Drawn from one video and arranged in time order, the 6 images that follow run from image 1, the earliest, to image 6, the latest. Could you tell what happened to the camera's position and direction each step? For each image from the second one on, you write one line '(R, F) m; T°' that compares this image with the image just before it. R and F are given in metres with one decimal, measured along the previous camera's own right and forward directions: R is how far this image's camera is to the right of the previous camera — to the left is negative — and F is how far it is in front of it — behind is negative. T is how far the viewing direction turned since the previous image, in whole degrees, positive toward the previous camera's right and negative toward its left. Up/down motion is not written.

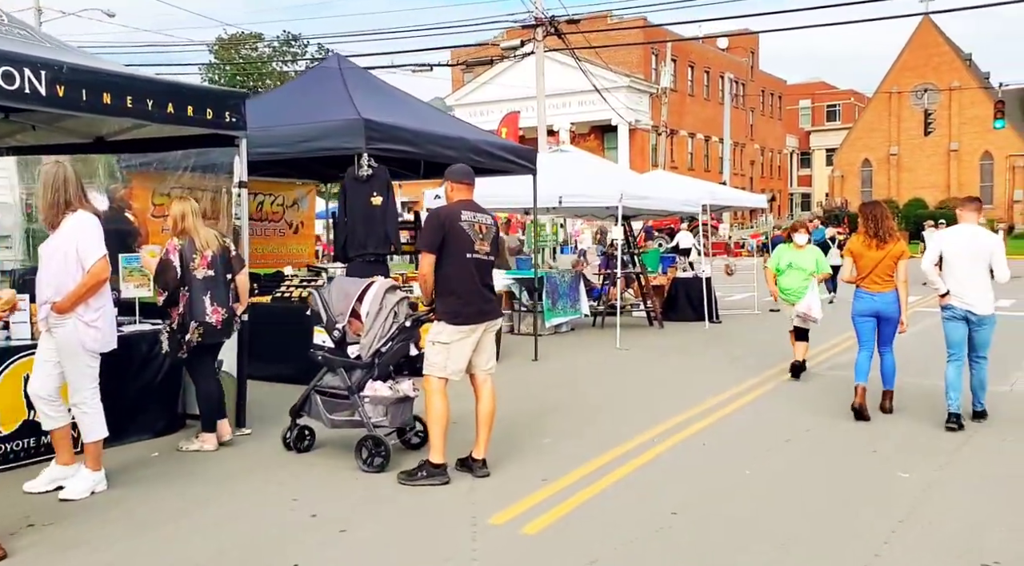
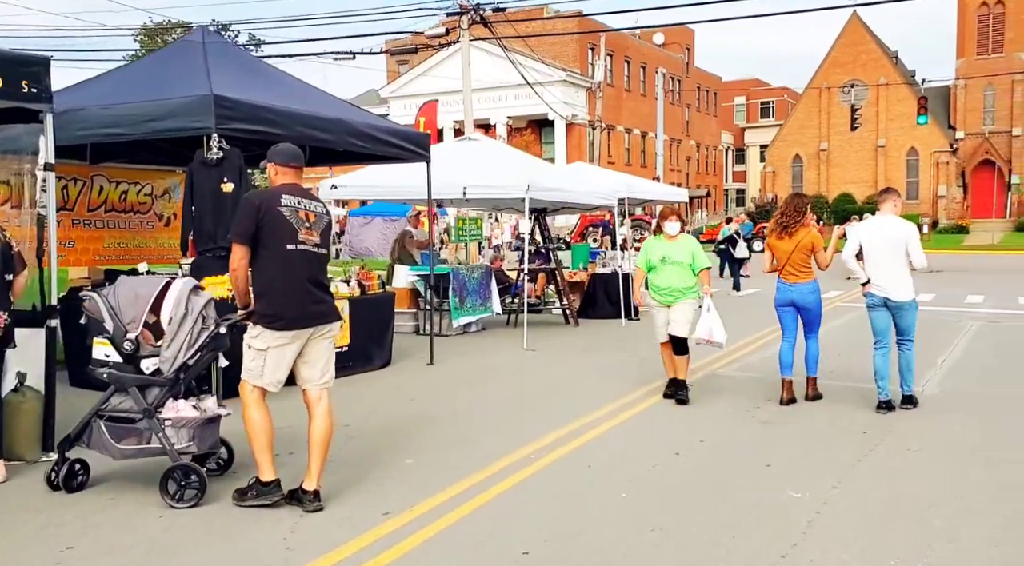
(+0.5, +0.7) m; +4°
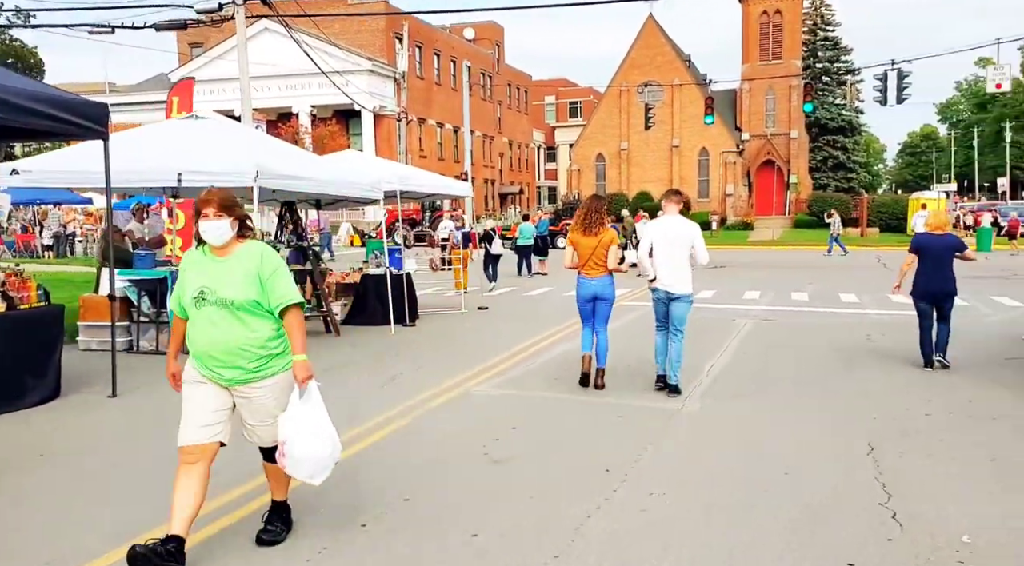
(+0.9, +1.3) m; +12°
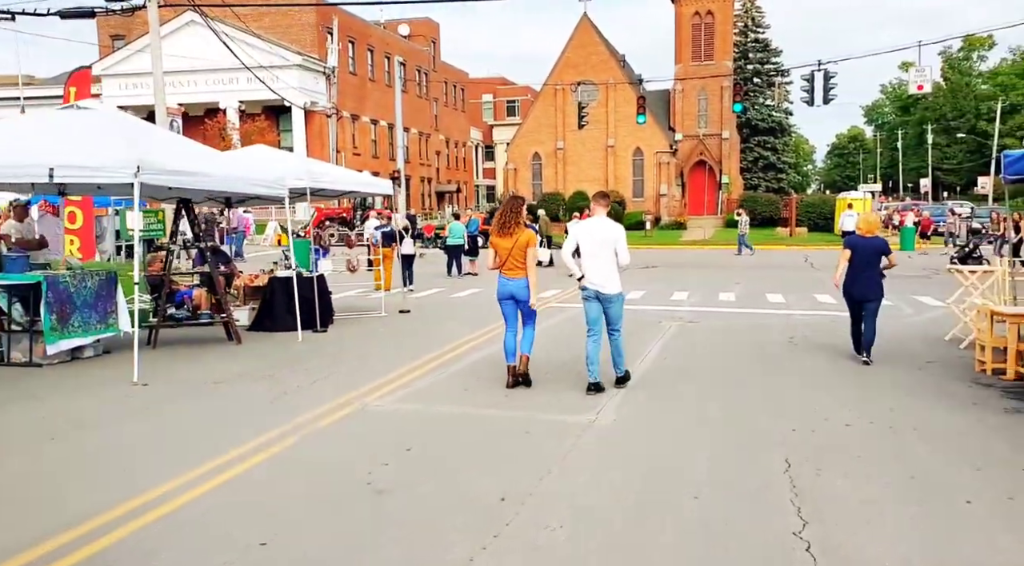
(+0.3, +0.5) m; +4°
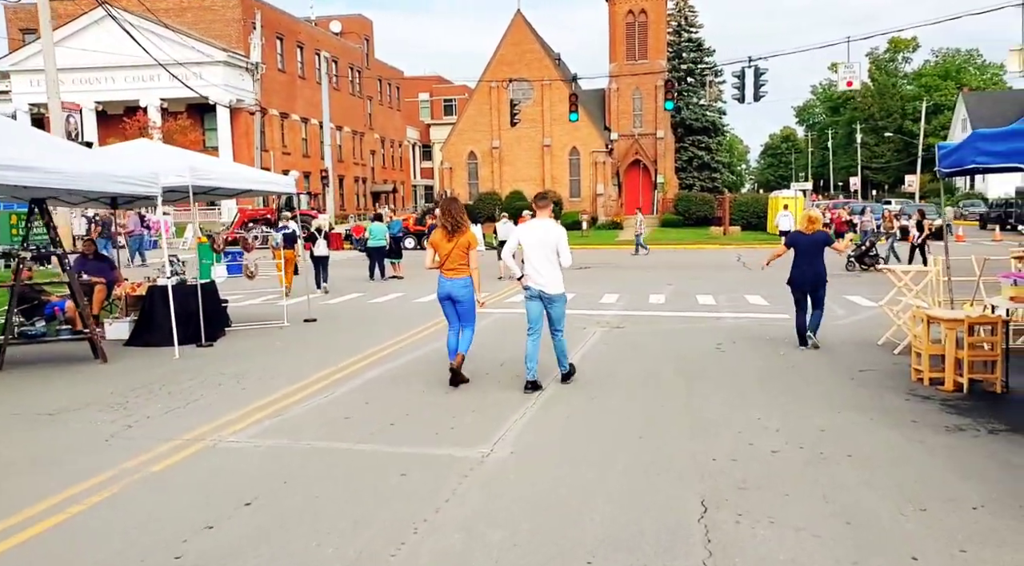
(+0.4, +1.0) m; +4°
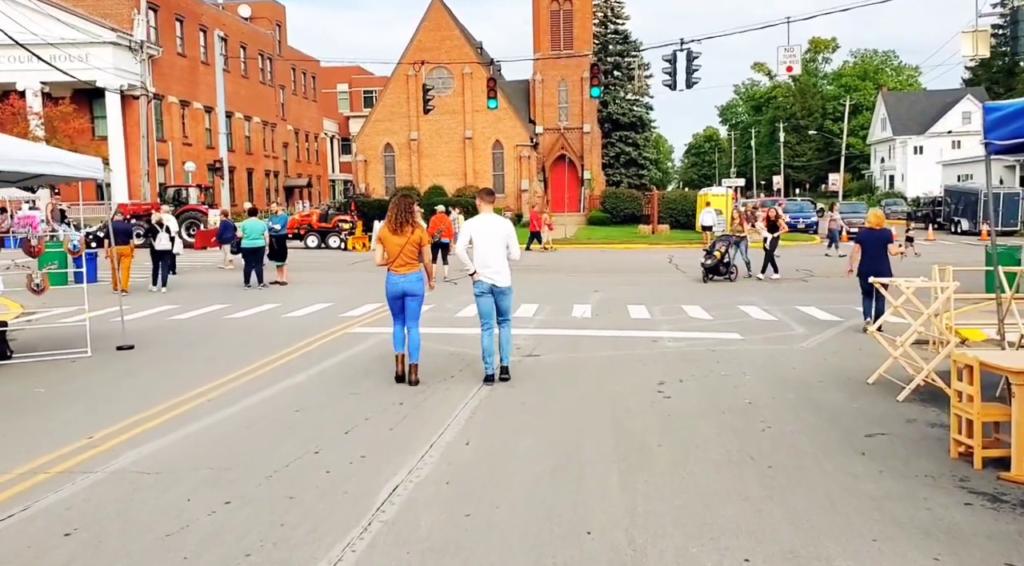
(+0.6, +3.3) m; +5°
